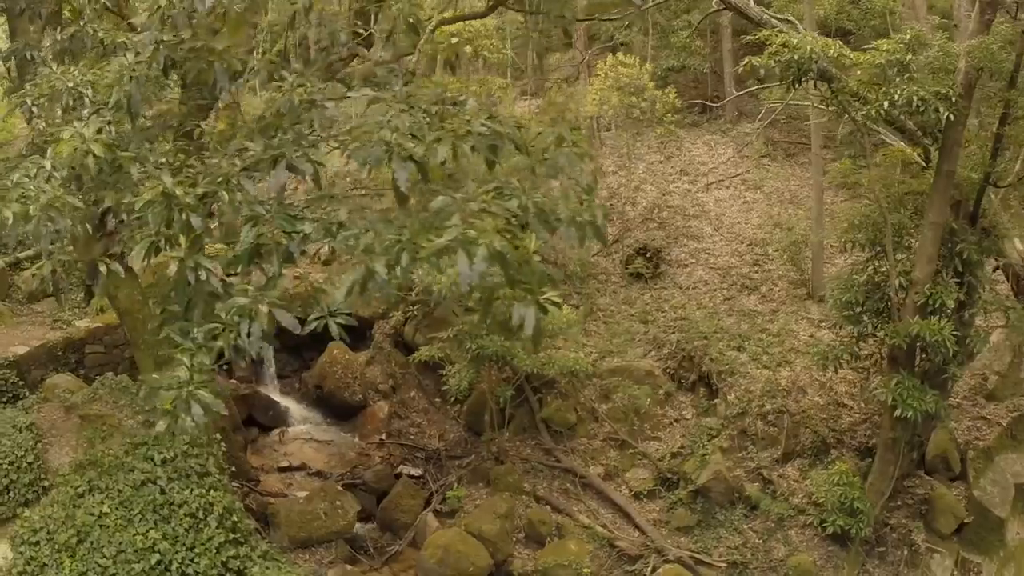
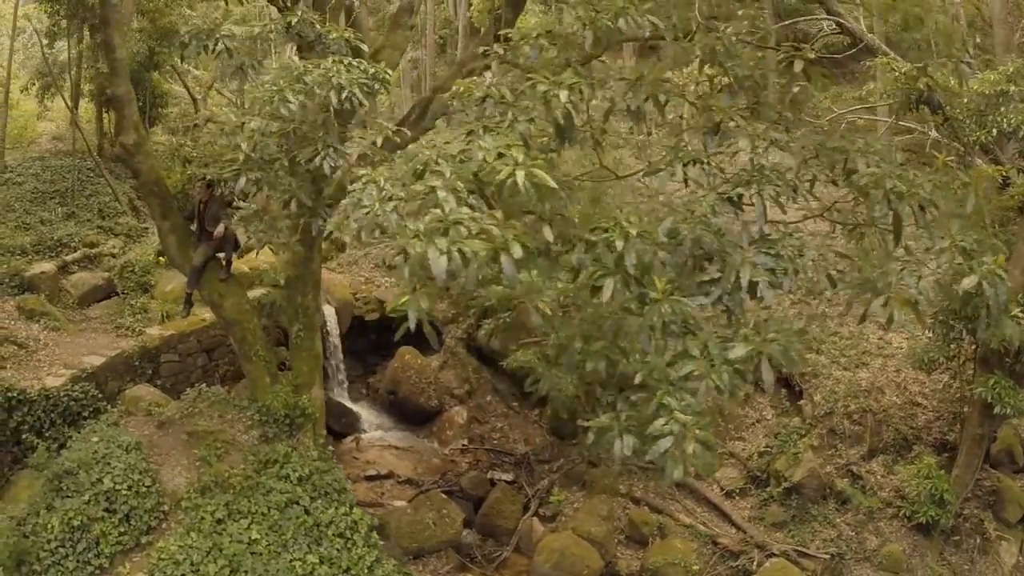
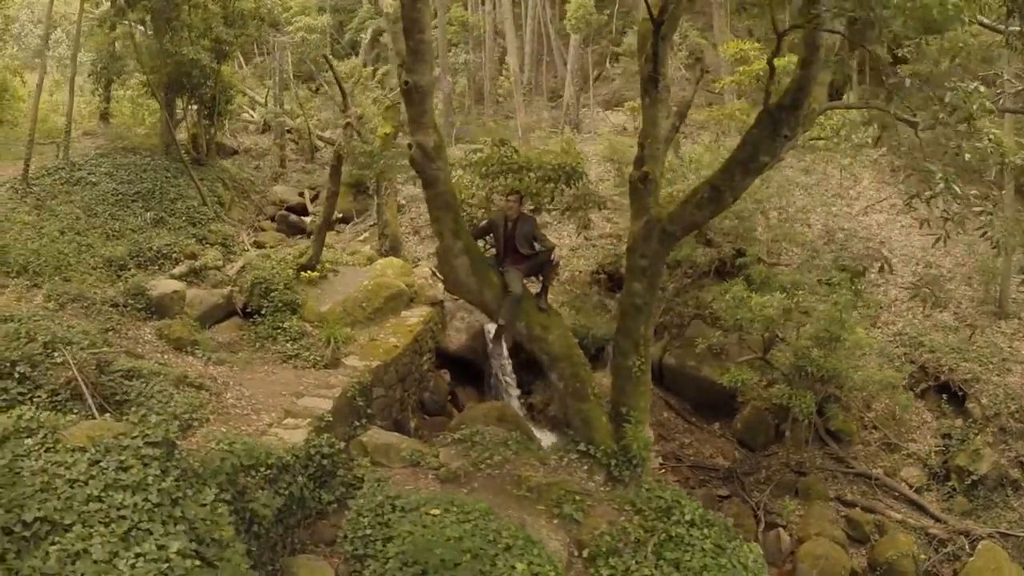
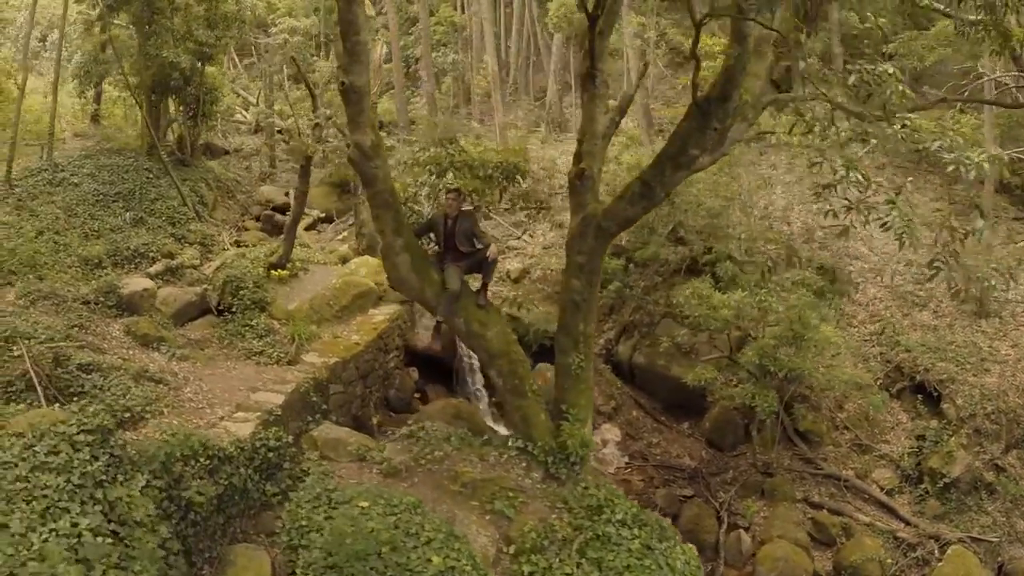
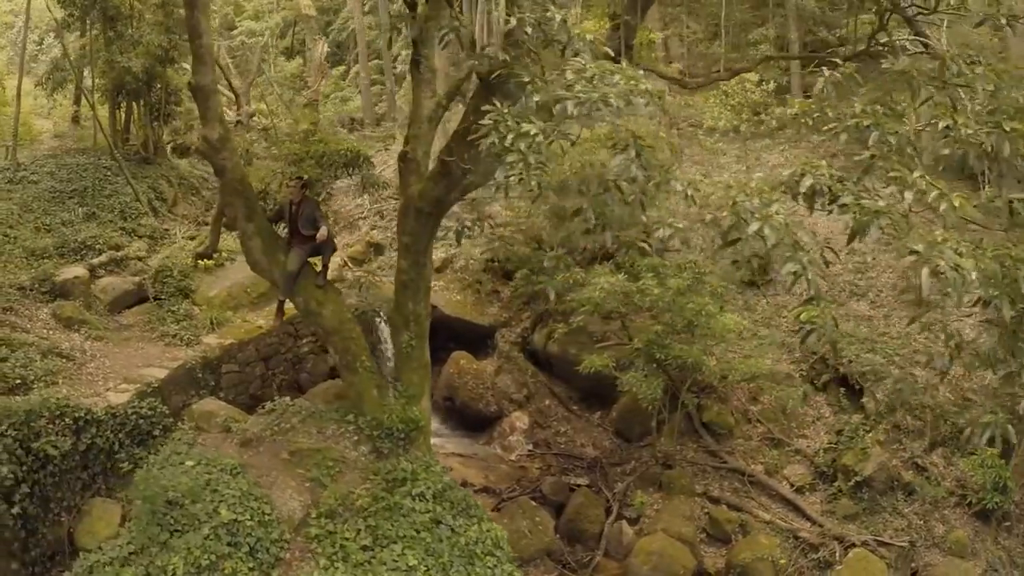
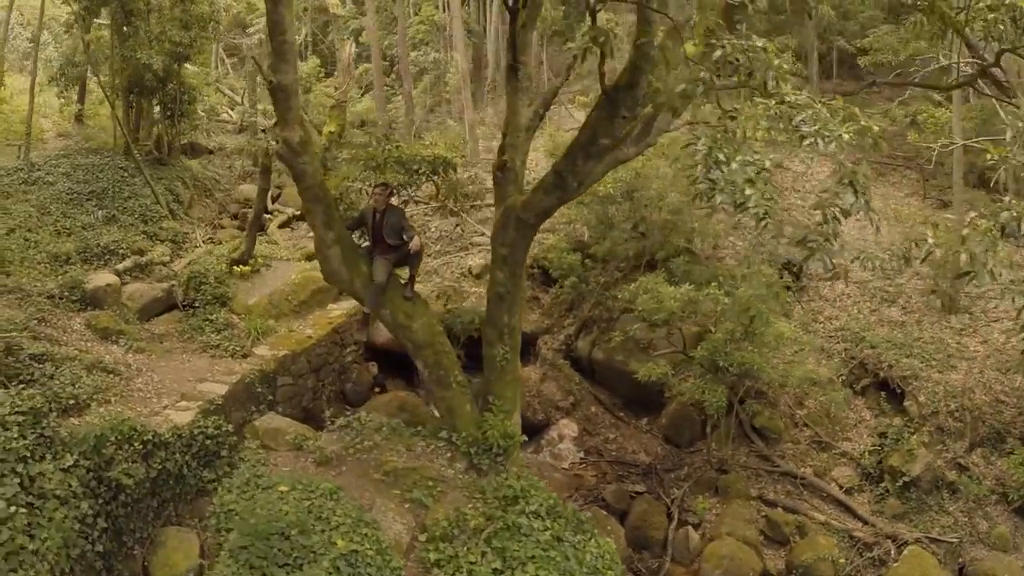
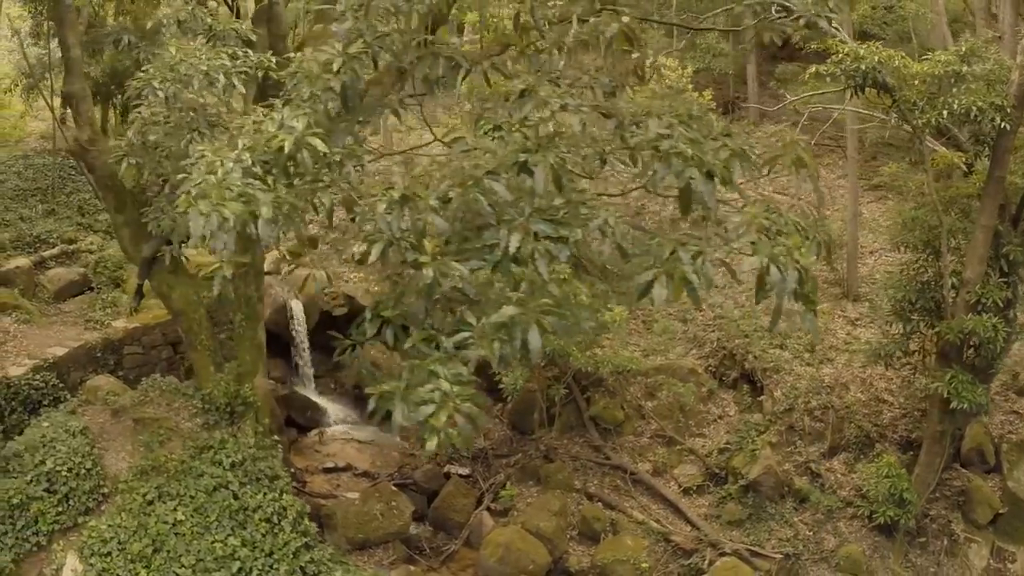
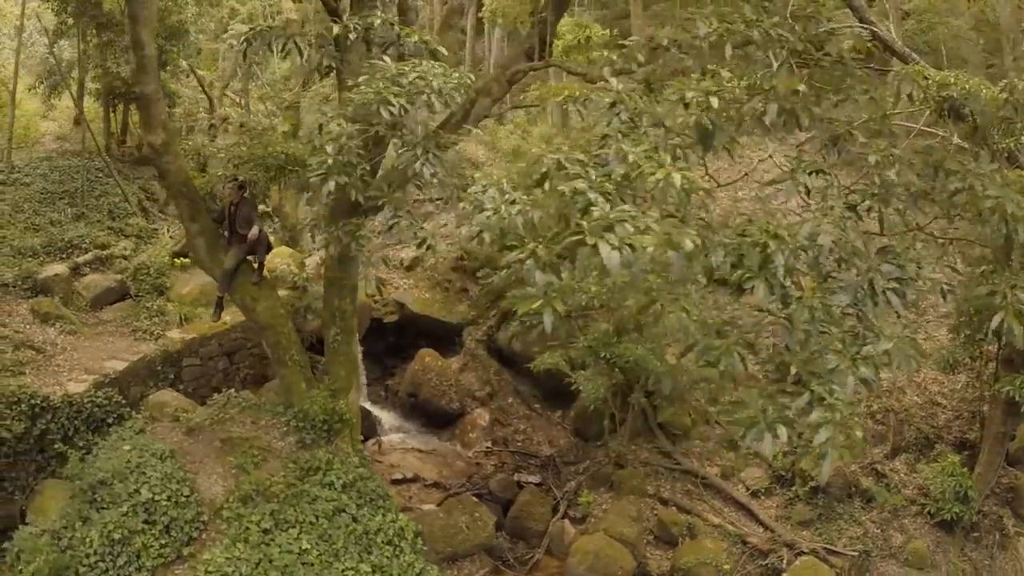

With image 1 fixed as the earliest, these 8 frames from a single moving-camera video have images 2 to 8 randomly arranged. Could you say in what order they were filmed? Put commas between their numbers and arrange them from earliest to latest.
7, 2, 8, 5, 6, 4, 3
